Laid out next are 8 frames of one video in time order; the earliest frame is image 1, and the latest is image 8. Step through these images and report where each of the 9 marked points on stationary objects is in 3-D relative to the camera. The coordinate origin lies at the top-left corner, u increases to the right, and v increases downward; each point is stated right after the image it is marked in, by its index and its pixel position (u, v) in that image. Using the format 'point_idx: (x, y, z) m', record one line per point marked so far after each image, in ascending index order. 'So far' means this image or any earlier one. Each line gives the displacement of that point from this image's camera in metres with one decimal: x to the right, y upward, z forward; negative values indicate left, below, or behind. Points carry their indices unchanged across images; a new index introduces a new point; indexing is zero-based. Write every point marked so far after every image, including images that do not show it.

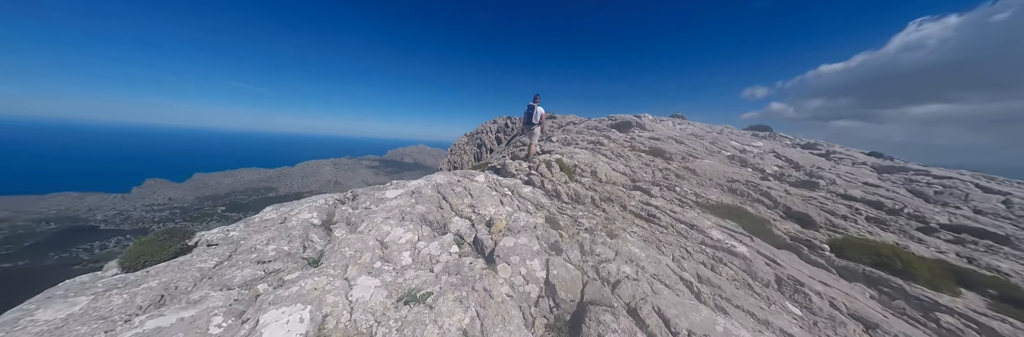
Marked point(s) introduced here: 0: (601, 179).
0: (+5.8, -0.8, +14.0) m
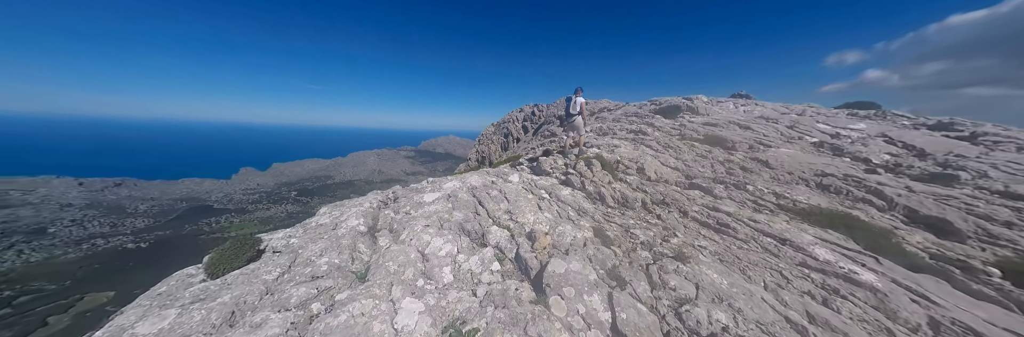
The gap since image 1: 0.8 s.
0: (+8.1, -0.5, +12.4) m
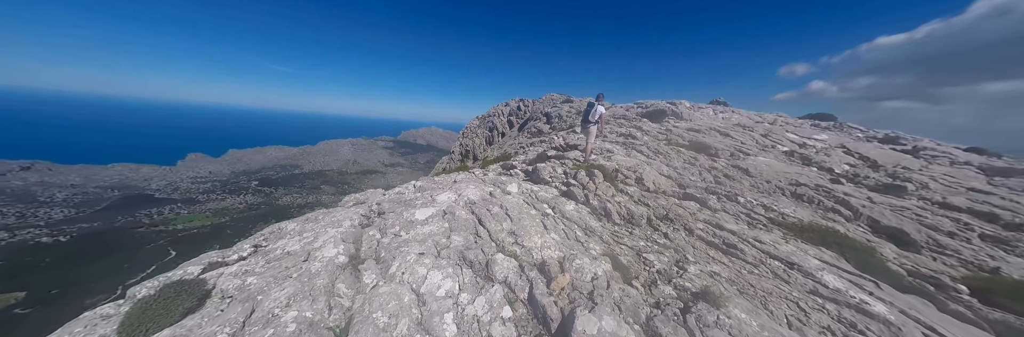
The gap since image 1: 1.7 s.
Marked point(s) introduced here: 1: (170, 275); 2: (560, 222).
0: (+7.9, -1.2, +12.2) m
1: (-9.8, -3.8, +6.6) m
2: (+1.9, -2.2, +8.3) m
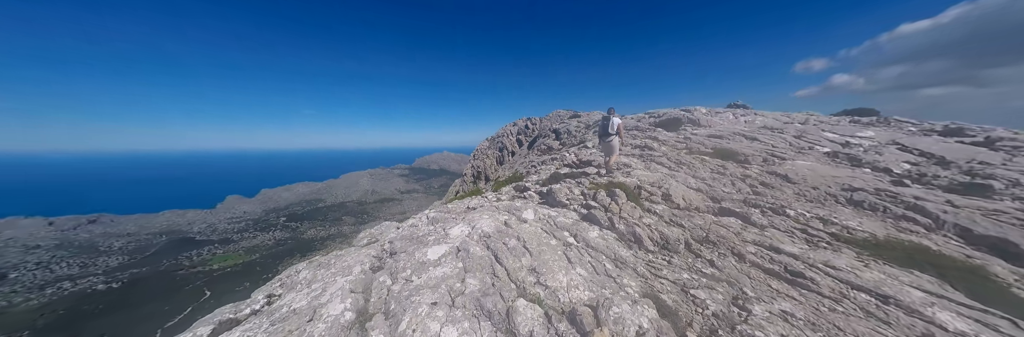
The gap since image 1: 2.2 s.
0: (+8.7, -2.0, +11.1) m
1: (-9.1, -5.3, +6.2) m
2: (+2.6, -3.1, +7.4) m
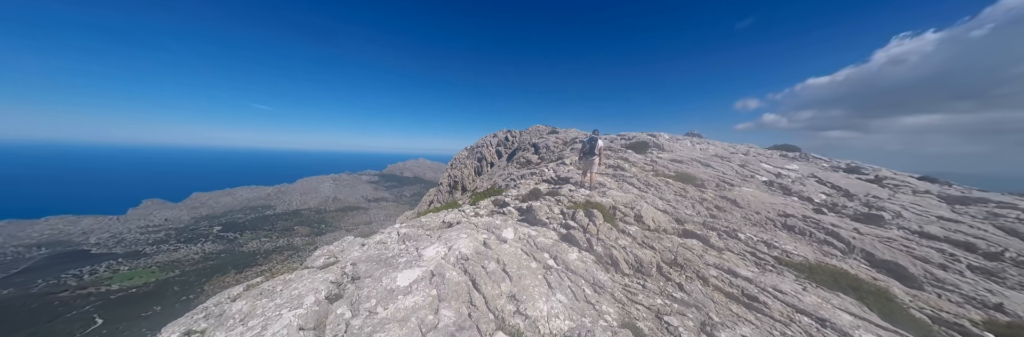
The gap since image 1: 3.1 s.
0: (+7.6, -3.3, +11.7) m
1: (-9.7, -5.5, +4.8) m
2: (+1.9, -3.9, +7.4) m
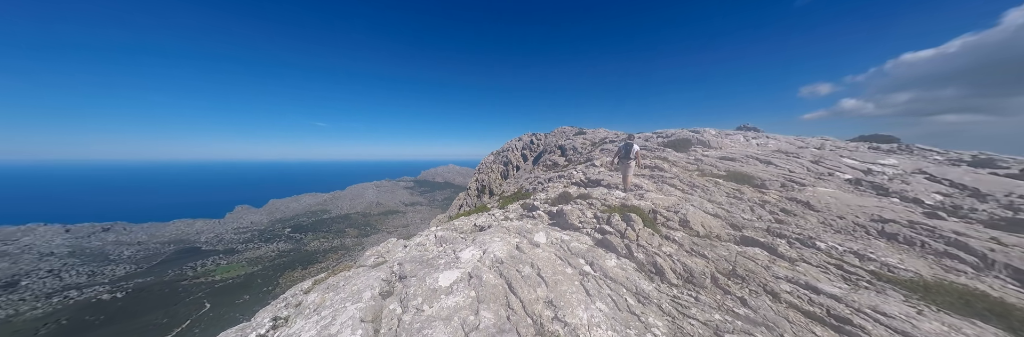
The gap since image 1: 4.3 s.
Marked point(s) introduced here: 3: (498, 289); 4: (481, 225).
0: (+9.3, -3.3, +10.6) m
1: (-8.7, -5.8, +5.9) m
2: (+3.1, -4.0, +7.0) m
3: (-0.4, -3.8, +6.6) m
4: (-2.4, -4.4, +16.1) m
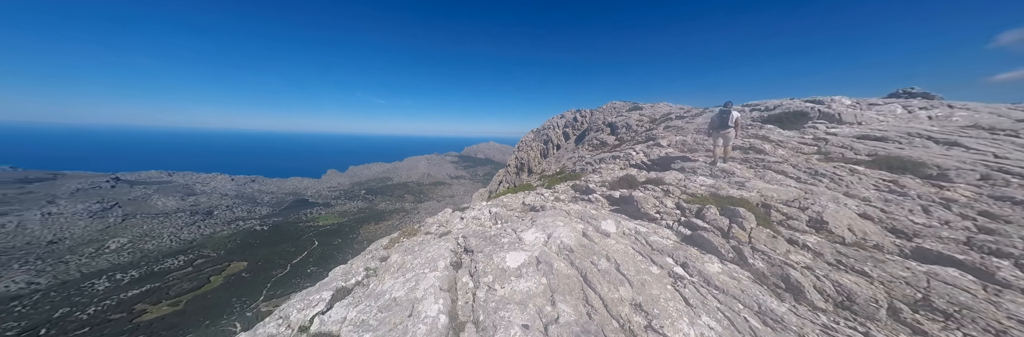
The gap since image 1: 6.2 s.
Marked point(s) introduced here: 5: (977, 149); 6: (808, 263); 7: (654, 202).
0: (+12.1, -2.7, +7.7) m
1: (-6.6, -4.7, +6.9) m
2: (+5.2, -3.4, +5.5) m
3: (+1.7, -3.1, +5.8) m
4: (+1.6, -2.6, +15.5) m
5: (+32.5, +1.0, +14.3) m
6: (+9.2, -3.0, +6.4) m
7: (+7.2, -1.6, +10.4) m
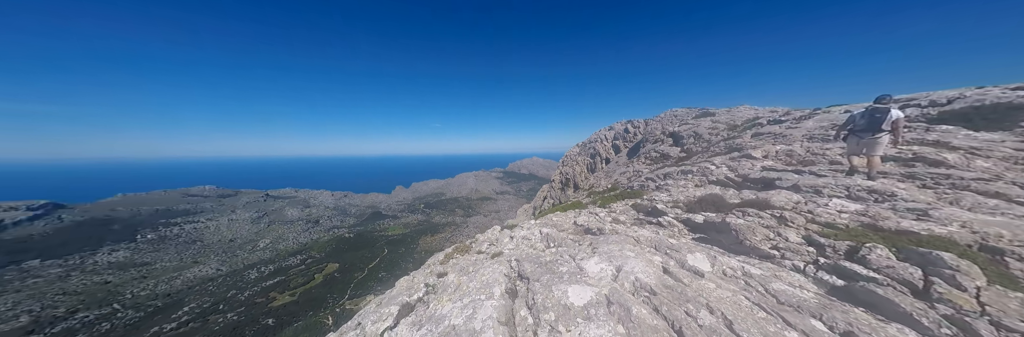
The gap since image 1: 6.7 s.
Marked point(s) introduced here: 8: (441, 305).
0: (+13.8, -3.1, +4.1) m
1: (-4.6, -5.4, +7.2) m
2: (+6.7, -3.8, +3.3) m
3: (+3.2, -3.6, +4.4) m
4: (+5.3, -3.8, +13.9) m
5: (+35.1, +0.4, +6.3) m
6: (+10.8, -3.3, +3.4) m
7: (+9.7, -2.4, +7.8) m
8: (-2.6, -4.5, +6.7) m
